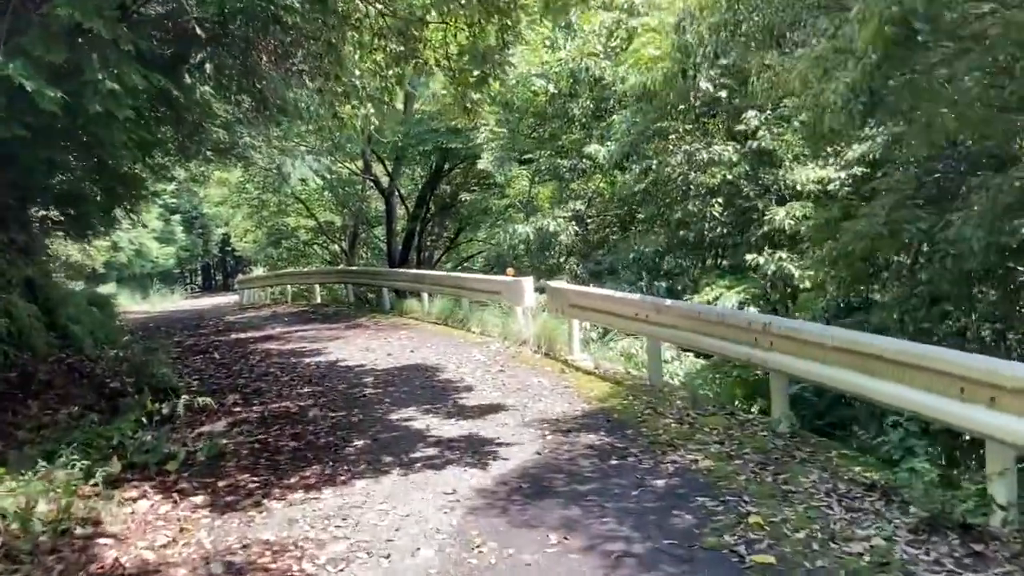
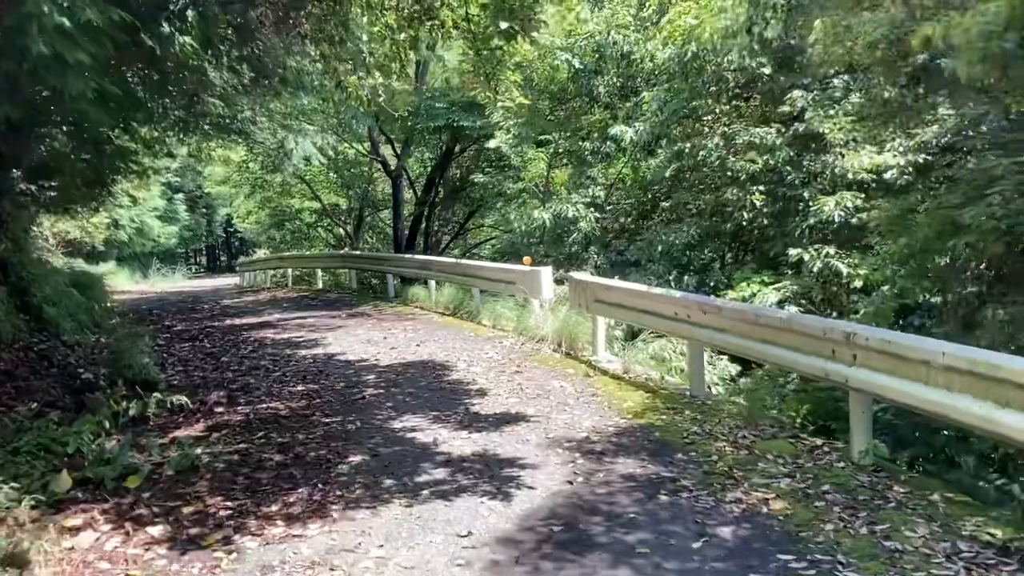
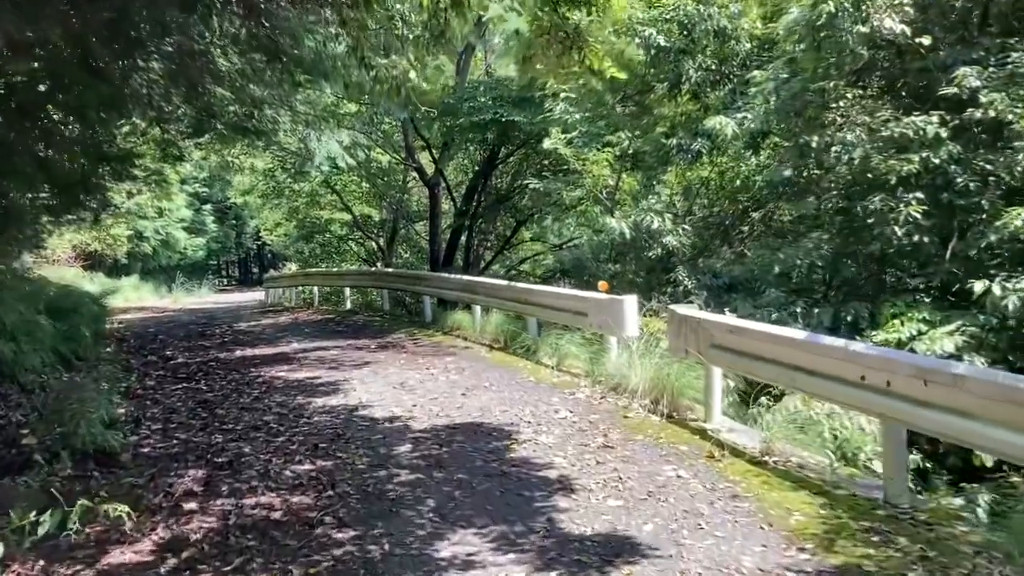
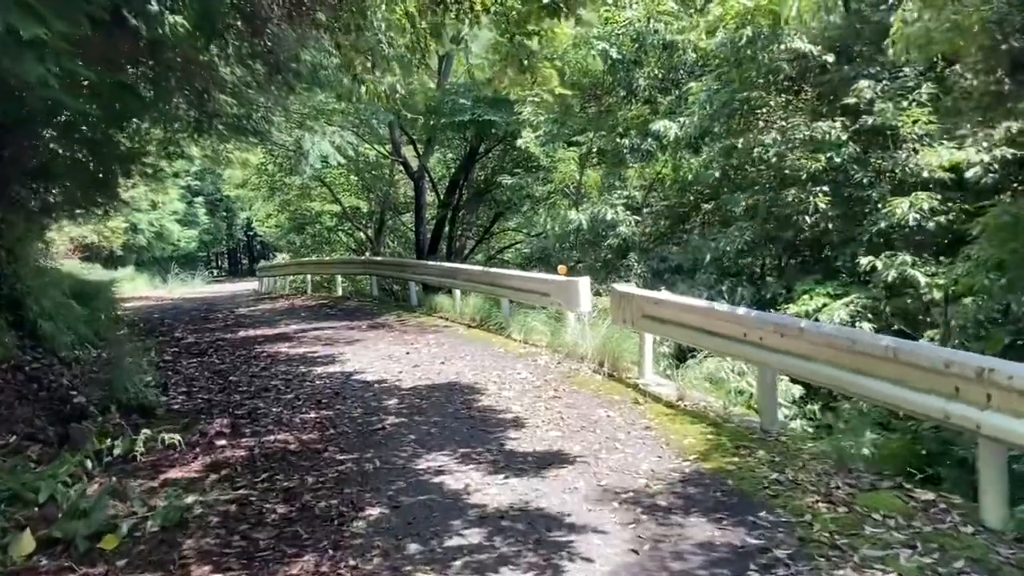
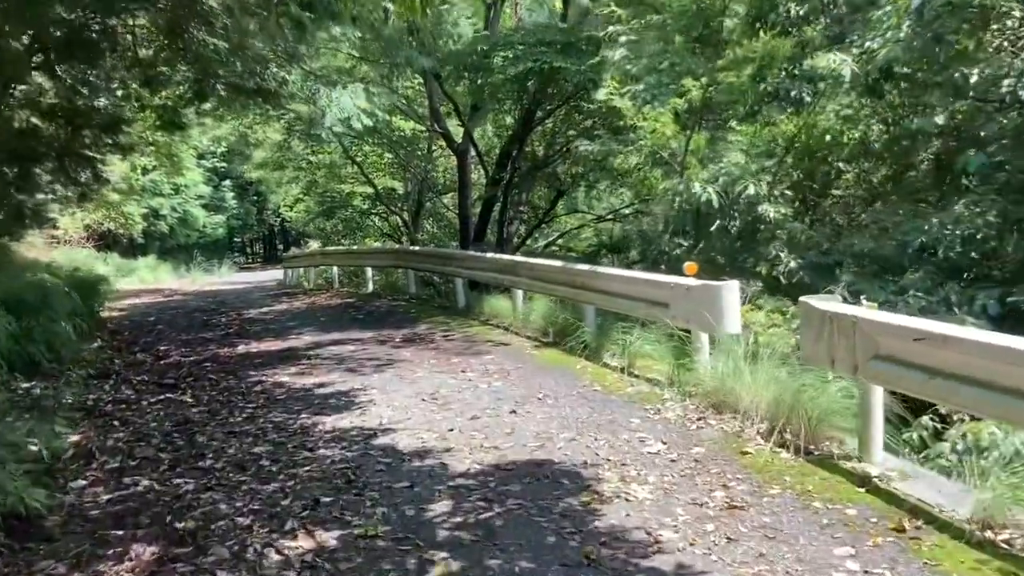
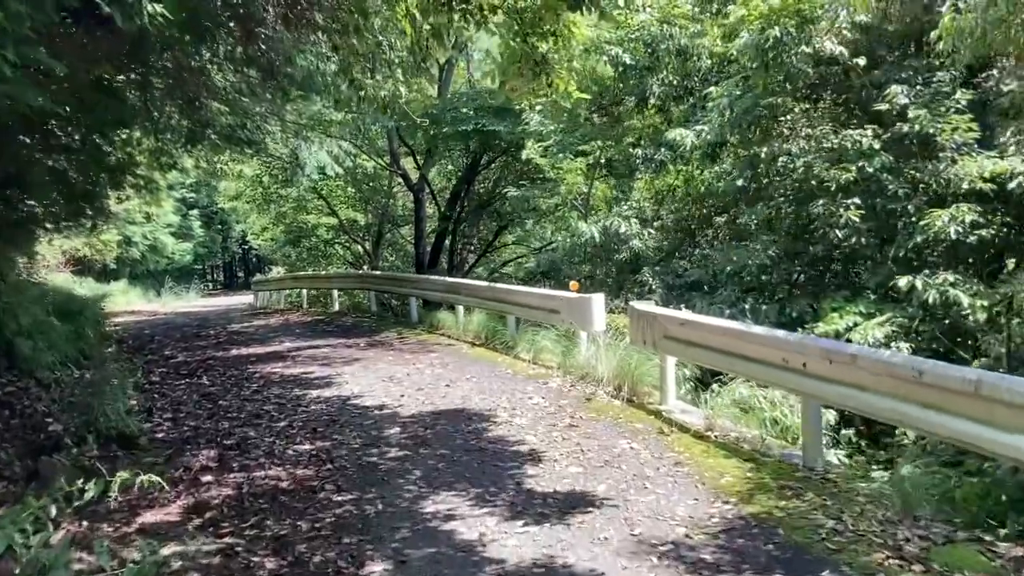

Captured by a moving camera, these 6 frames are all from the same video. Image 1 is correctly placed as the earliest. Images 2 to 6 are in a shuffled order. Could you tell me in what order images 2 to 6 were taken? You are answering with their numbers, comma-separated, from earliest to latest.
2, 4, 6, 3, 5
